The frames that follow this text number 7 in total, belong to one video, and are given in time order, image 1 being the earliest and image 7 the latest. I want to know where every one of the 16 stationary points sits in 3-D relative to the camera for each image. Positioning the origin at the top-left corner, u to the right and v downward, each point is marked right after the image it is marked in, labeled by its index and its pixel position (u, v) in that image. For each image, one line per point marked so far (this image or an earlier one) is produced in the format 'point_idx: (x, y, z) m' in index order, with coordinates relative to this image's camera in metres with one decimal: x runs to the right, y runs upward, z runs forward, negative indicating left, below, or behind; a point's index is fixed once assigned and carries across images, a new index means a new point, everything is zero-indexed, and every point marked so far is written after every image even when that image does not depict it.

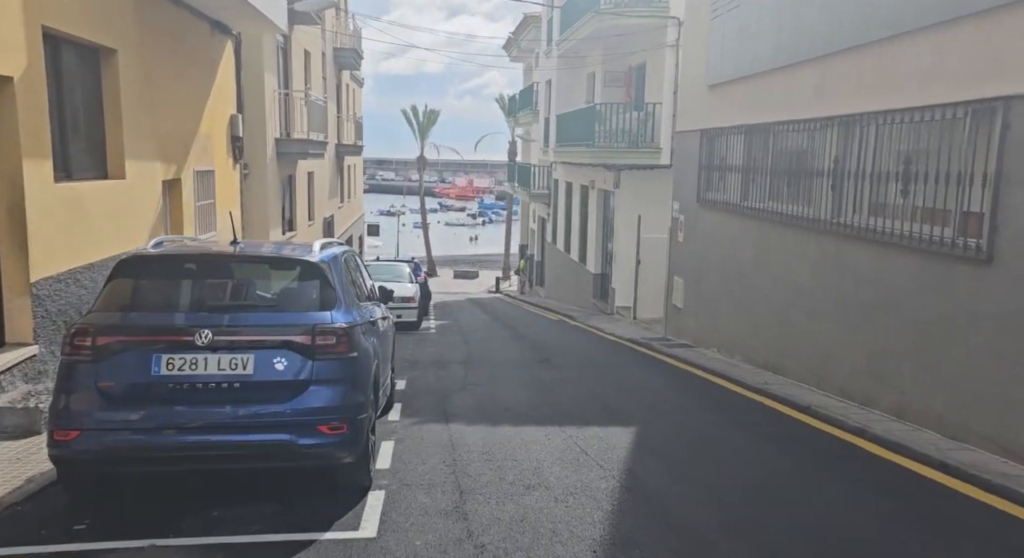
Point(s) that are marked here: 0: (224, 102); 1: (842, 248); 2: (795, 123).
0: (-4.7, +2.9, +13.1) m
1: (+3.3, +0.3, +8.1) m
2: (+3.4, +1.8, +9.4) m
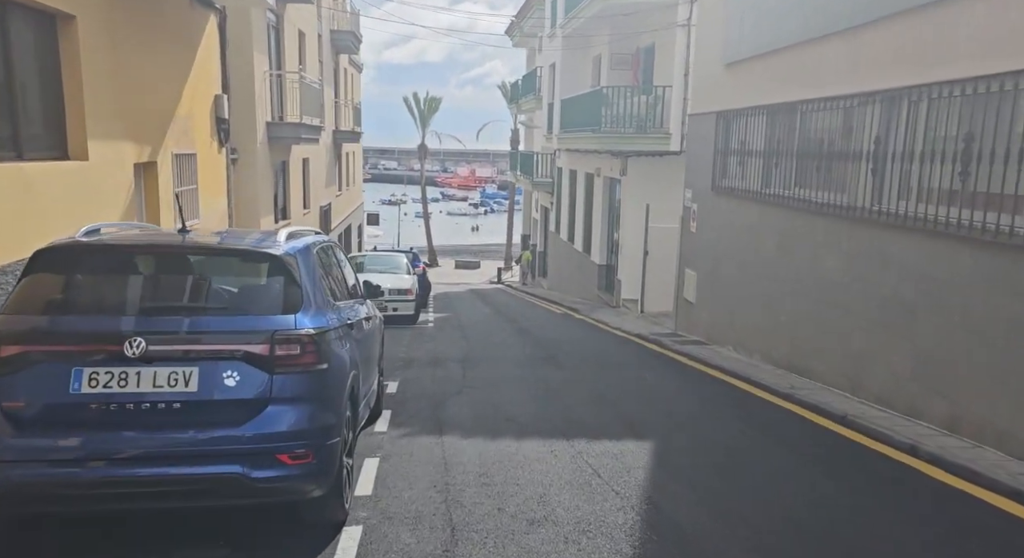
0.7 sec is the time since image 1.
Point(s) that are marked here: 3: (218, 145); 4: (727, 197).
0: (-4.7, +3.0, +12.3) m
1: (+3.3, +0.4, +7.2) m
2: (+3.4, +1.9, +8.6) m
3: (-4.8, +2.2, +13.0) m
4: (+3.1, +1.2, +11.7) m
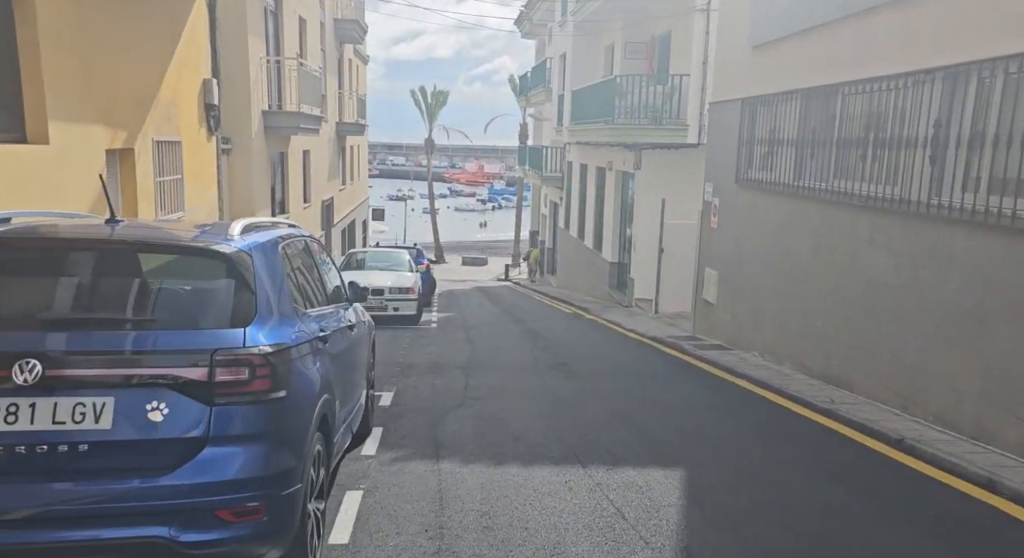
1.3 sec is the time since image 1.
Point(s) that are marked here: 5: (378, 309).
0: (-4.5, +3.1, +11.4) m
1: (+3.4, +0.3, +6.4) m
2: (+3.5, +1.9, +7.7) m
3: (-4.6, +2.2, +12.2) m
4: (+3.2, +1.2, +10.8) m
5: (-2.4, -0.5, +14.3) m
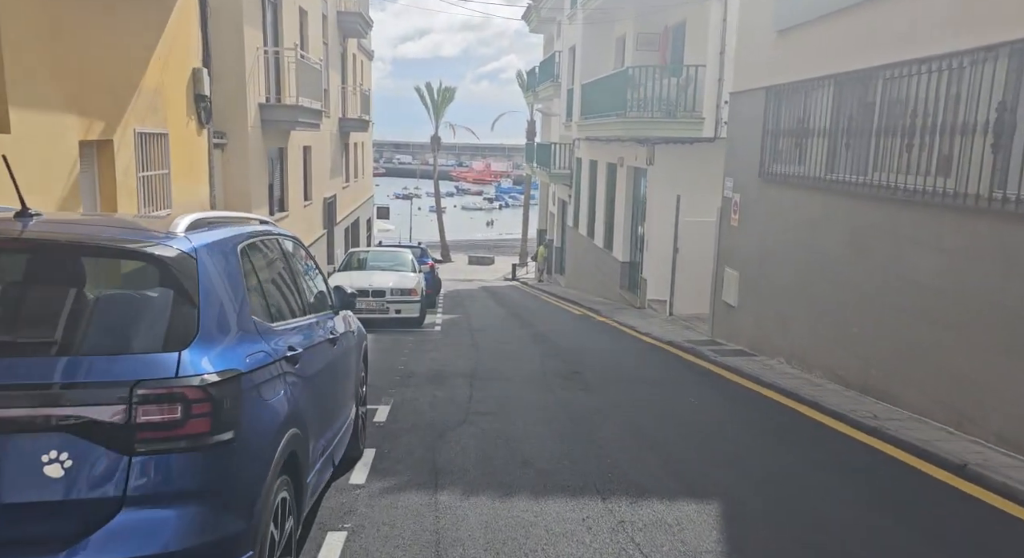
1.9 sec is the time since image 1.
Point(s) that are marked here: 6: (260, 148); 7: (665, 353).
0: (-4.4, +3.0, +10.8) m
1: (+3.5, +0.3, +5.6) m
2: (+3.5, +1.9, +7.0) m
3: (-4.5, +2.2, +11.6) m
4: (+3.3, +1.2, +10.1) m
5: (-2.2, -0.5, +13.6) m
6: (-4.9, +2.6, +15.5) m
7: (+2.1, -1.0, +11.1) m
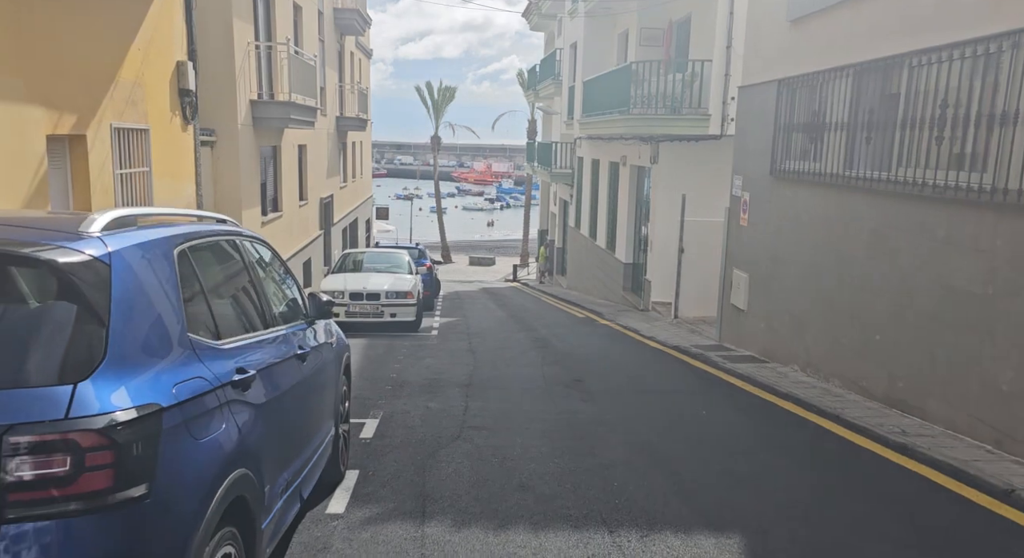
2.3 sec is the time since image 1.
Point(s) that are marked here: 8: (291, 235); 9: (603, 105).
0: (-4.4, +3.0, +10.3) m
1: (+3.5, +0.3, +5.1) m
2: (+3.5, +1.8, +6.4) m
3: (-4.5, +2.2, +11.1) m
4: (+3.3, +1.2, +9.5) m
5: (-2.3, -0.6, +13.1) m
6: (-4.9, +2.5, +15.0) m
7: (+2.1, -1.1, +10.6) m
8: (-5.2, +1.0, +19.0) m
9: (+2.2, +4.1, +19.1) m
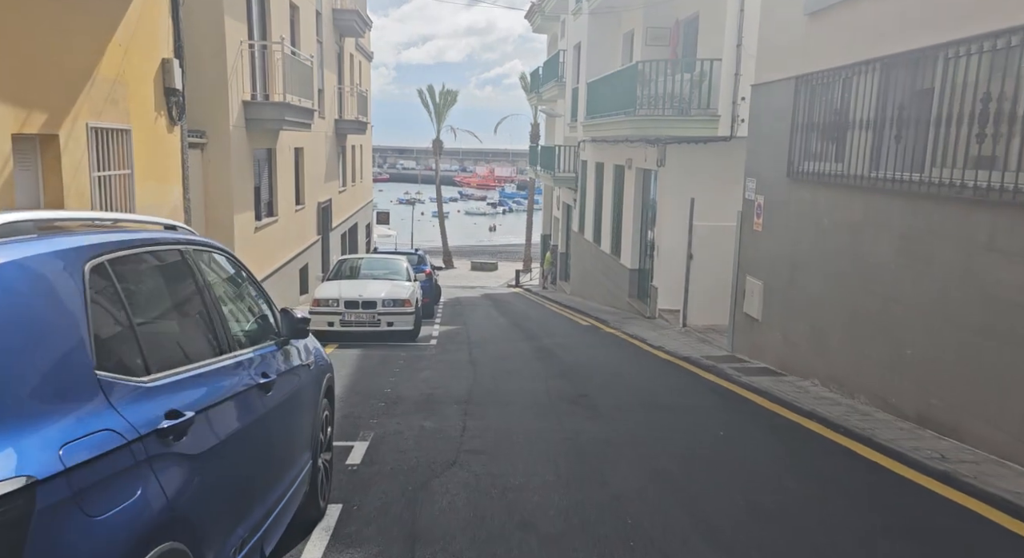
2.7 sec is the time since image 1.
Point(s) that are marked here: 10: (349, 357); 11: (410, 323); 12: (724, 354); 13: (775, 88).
0: (-4.4, +2.9, +9.8) m
1: (+3.5, +0.2, +4.6) m
2: (+3.5, +1.8, +5.9) m
3: (-4.5, +2.1, +10.5) m
4: (+3.3, +1.1, +9.0) m
5: (-2.2, -0.7, +12.6) m
6: (-4.8, +2.4, +14.5) m
7: (+2.1, -1.2, +10.0) m
8: (-5.2, +0.9, +18.5) m
9: (+2.2, +4.0, +18.5) m
10: (-2.2, -1.1, +11.0) m
11: (-1.6, -0.7, +12.9) m
12: (+3.0, -1.1, +11.5) m
13: (+3.4, +2.4, +10.3) m
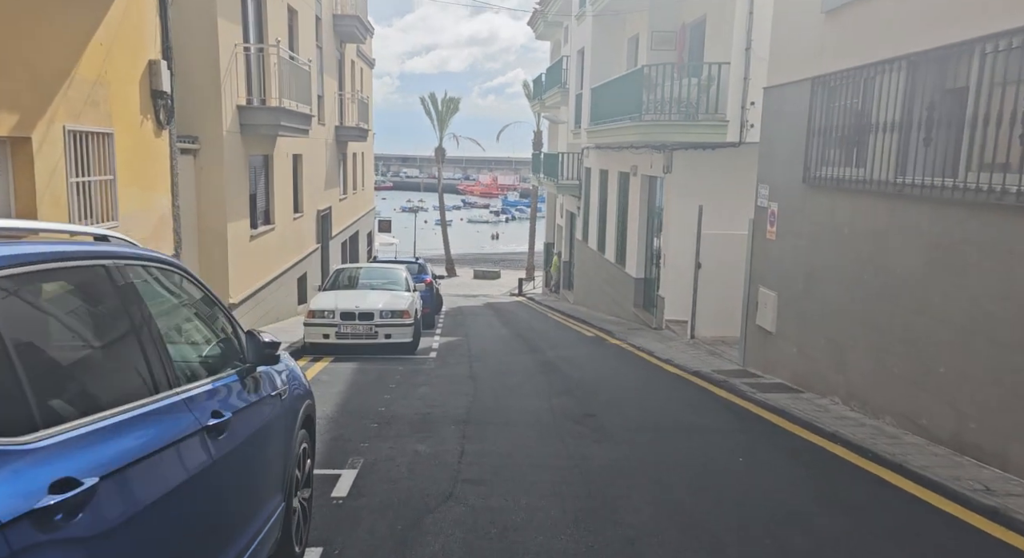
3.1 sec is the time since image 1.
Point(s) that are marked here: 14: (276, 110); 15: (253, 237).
0: (-4.4, +2.8, +9.3) m
1: (+3.5, +0.1, +4.1) m
2: (+3.5, +1.7, +5.4) m
3: (-4.5, +1.9, +10.1) m
4: (+3.4, +0.9, +8.5) m
5: (-2.2, -0.9, +12.1) m
6: (-4.8, +2.2, +14.1) m
7: (+2.2, -1.3, +9.5) m
8: (-5.1, +0.7, +18.1) m
9: (+2.3, +3.8, +18.1) m
10: (-2.2, -1.2, +10.5) m
11: (-1.6, -0.9, +12.4) m
12: (+3.1, -1.2, +11.1) m
13: (+3.4, +2.3, +9.8) m
14: (-4.2, +3.0, +14.4) m
15: (-4.9, +0.8, +15.1) m
